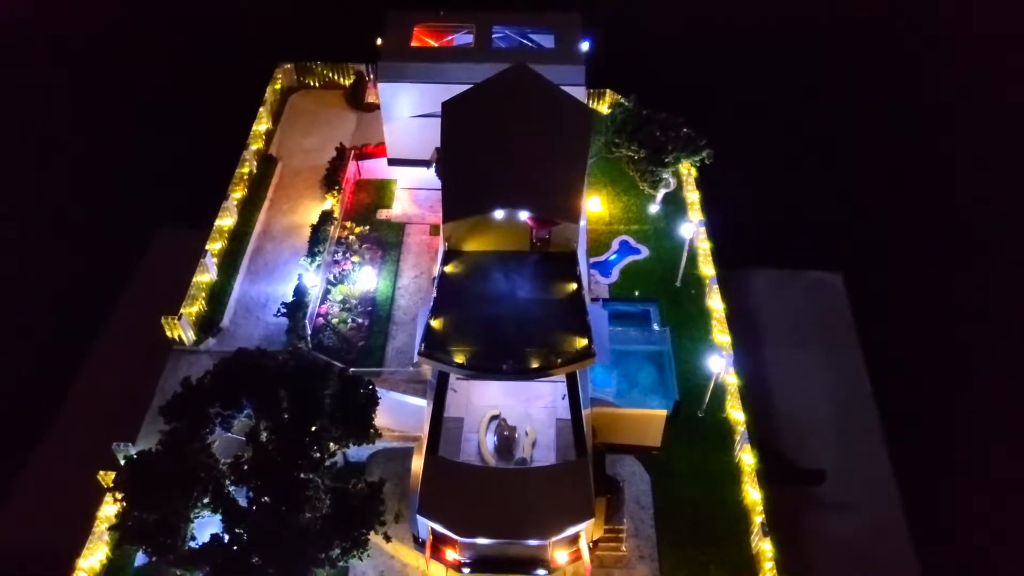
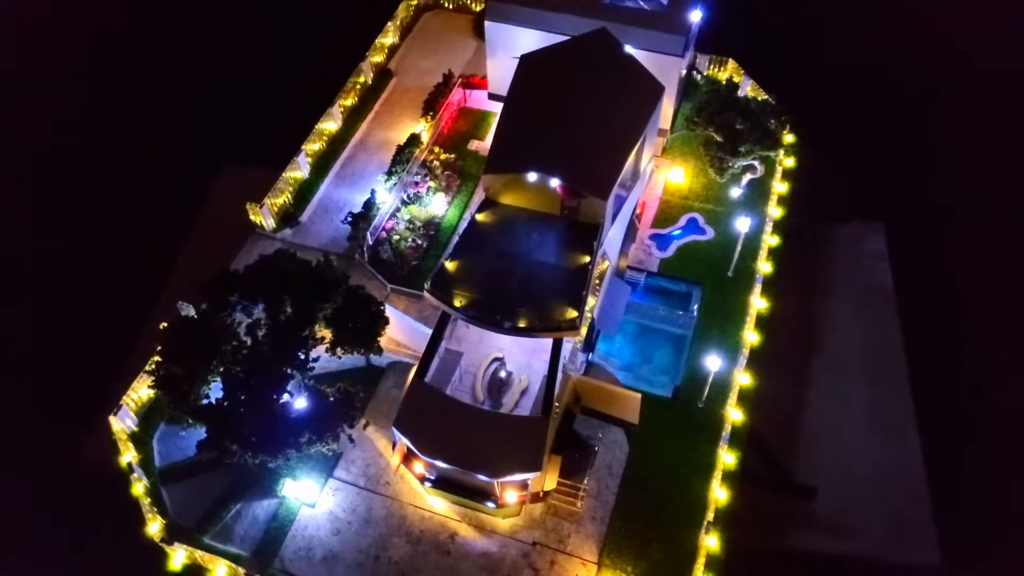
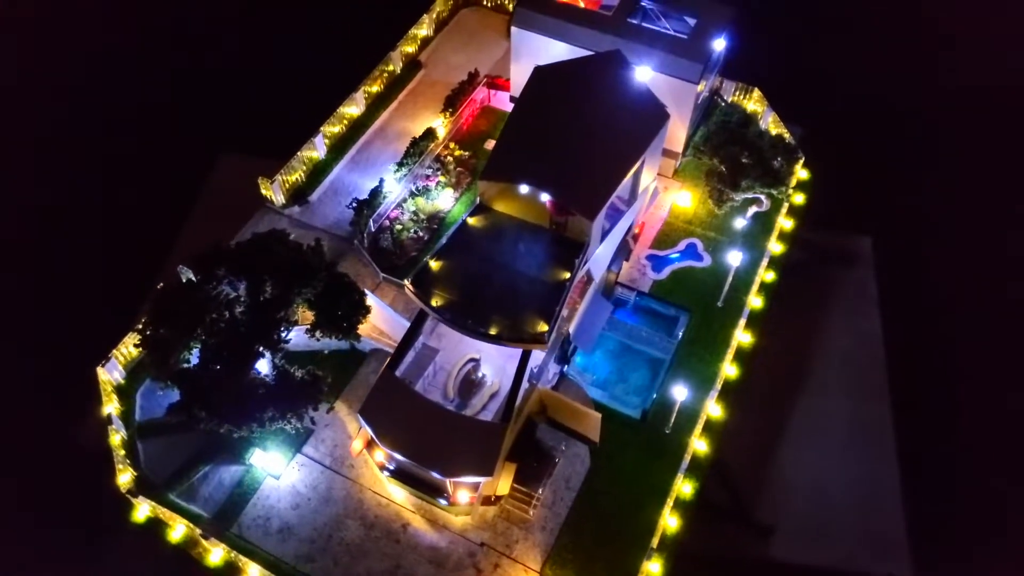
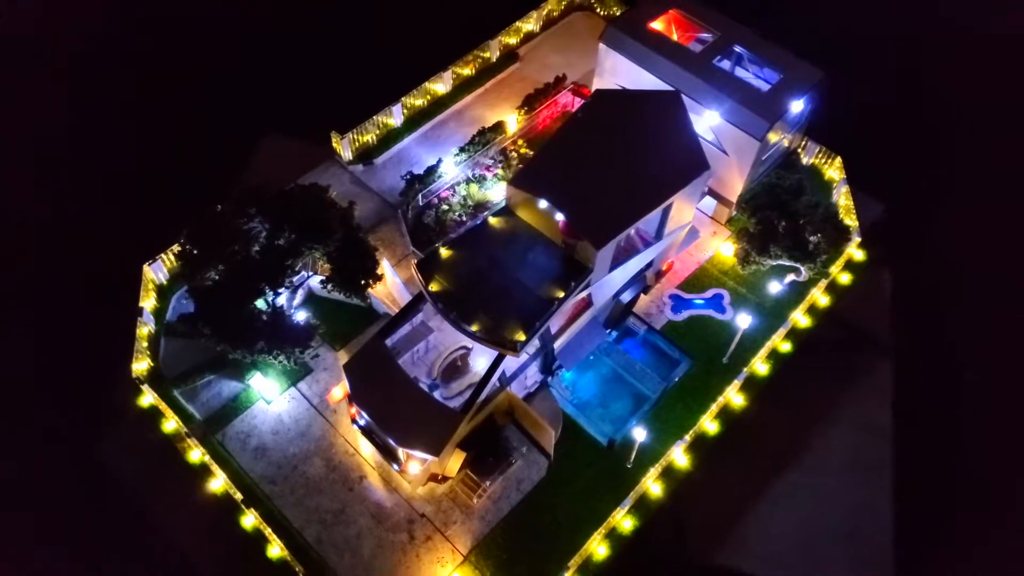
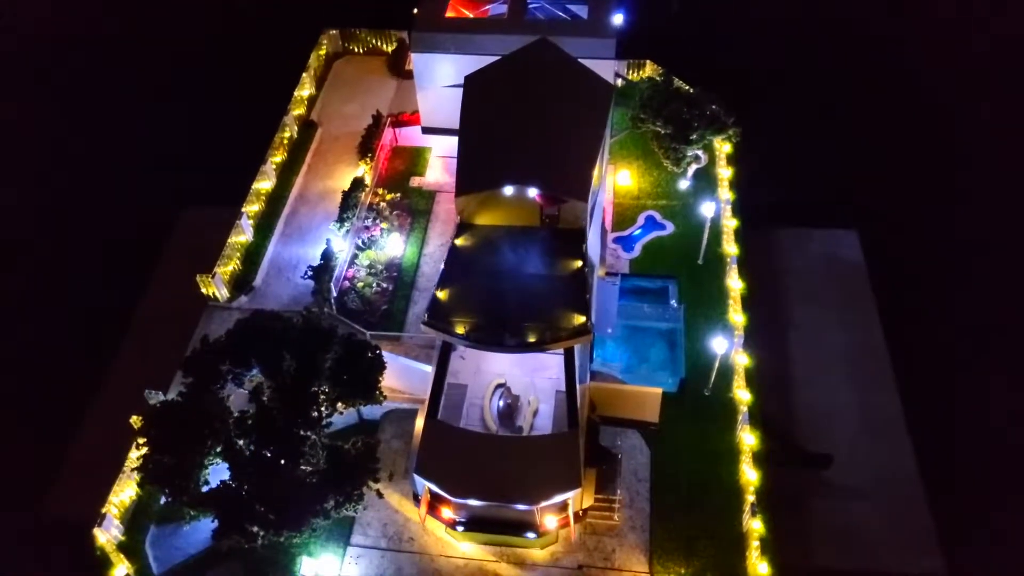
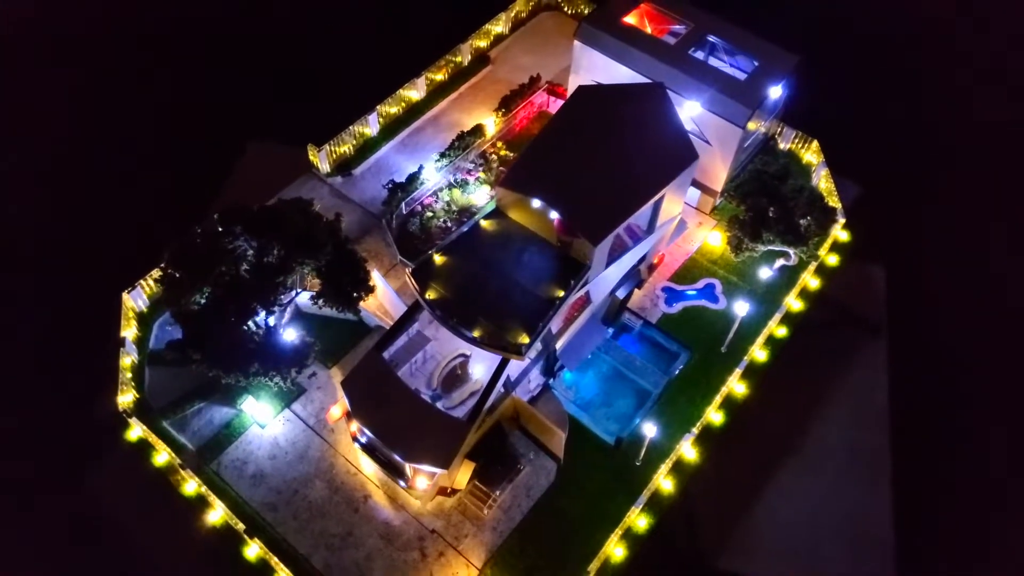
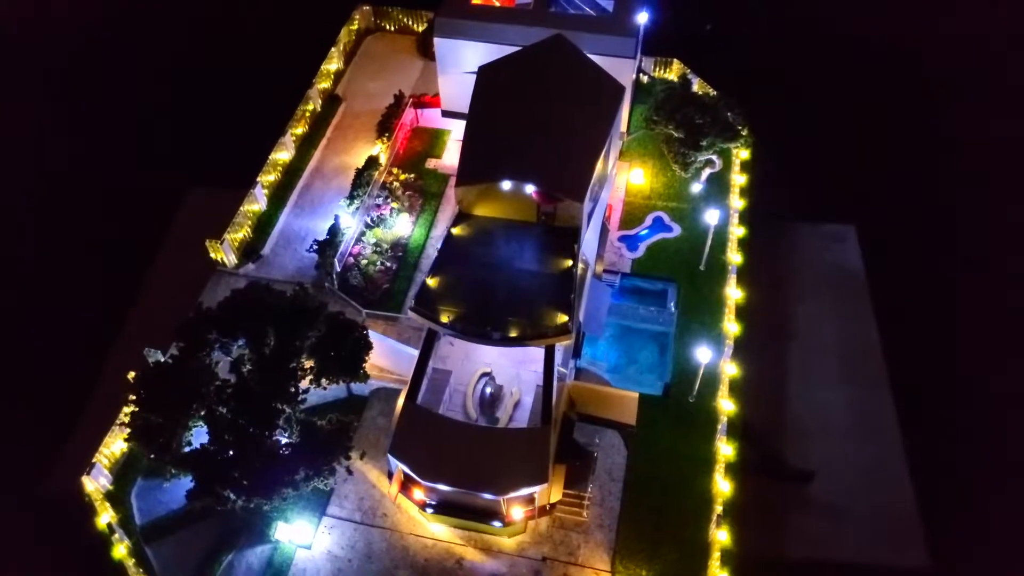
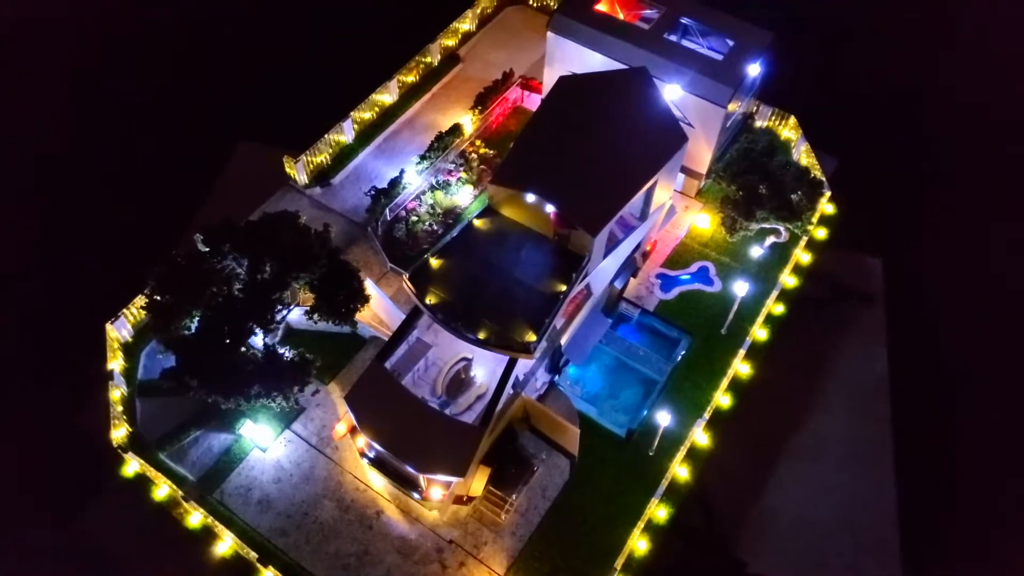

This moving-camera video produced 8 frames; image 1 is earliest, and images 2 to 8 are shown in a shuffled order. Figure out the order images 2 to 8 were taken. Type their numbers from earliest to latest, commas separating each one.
5, 7, 2, 3, 8, 6, 4
